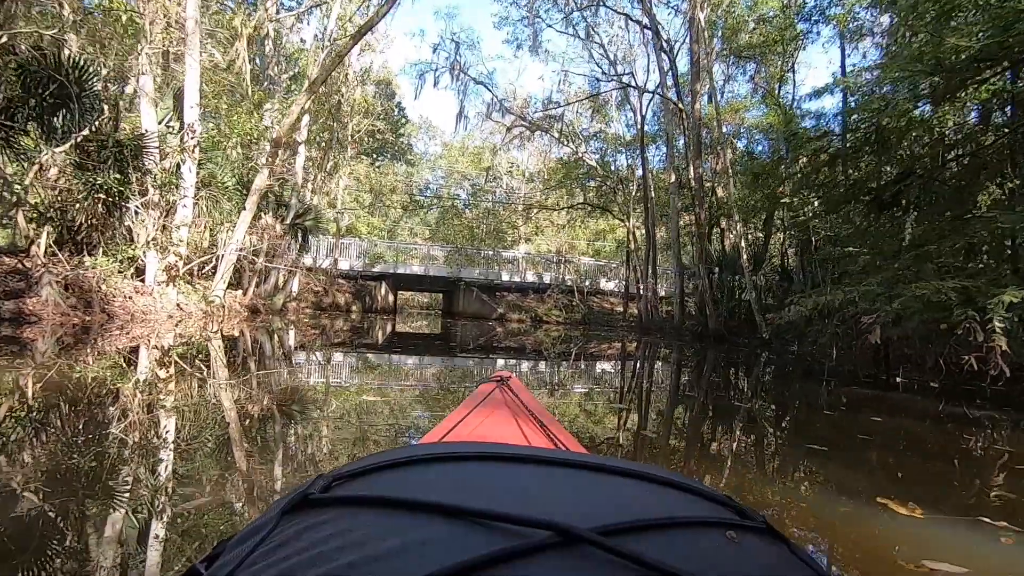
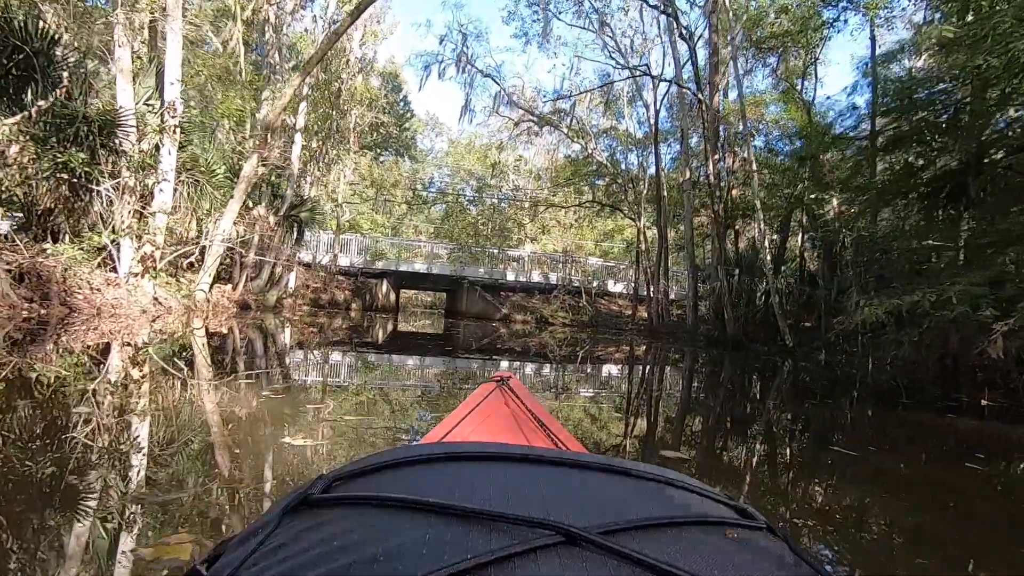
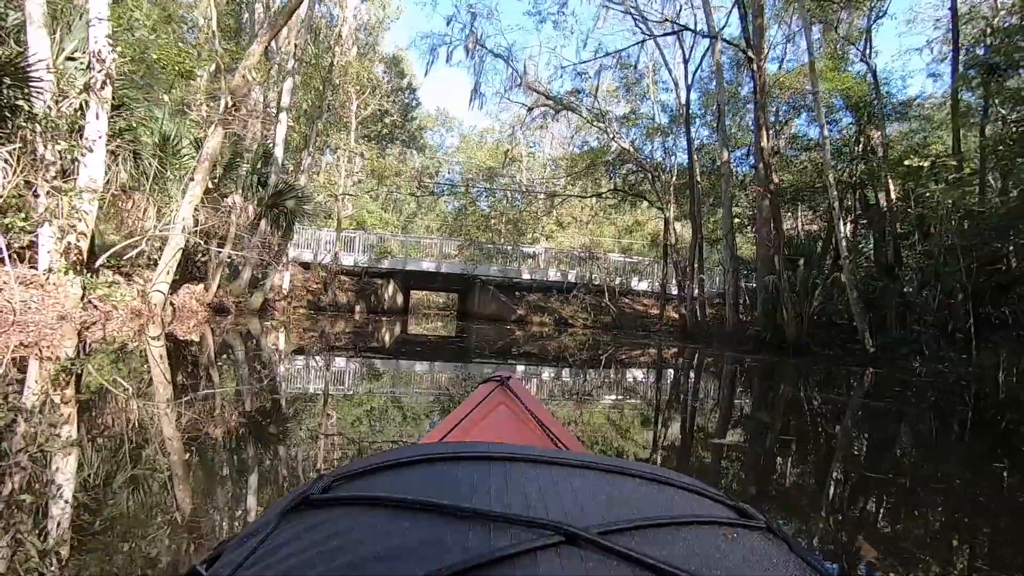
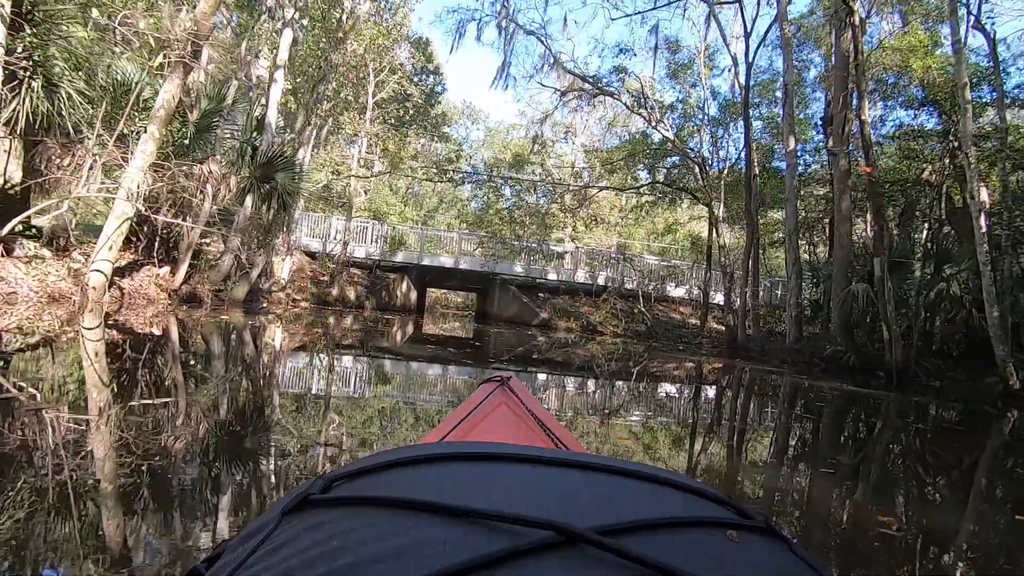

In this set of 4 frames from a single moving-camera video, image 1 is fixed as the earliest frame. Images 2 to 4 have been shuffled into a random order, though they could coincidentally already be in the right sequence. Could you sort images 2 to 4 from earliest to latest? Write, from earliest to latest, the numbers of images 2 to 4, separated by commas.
2, 3, 4
